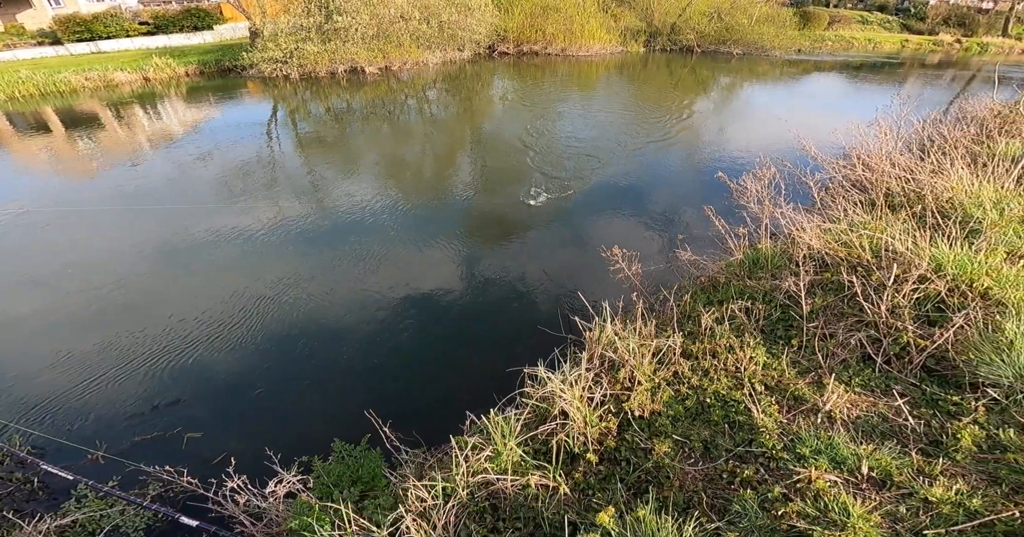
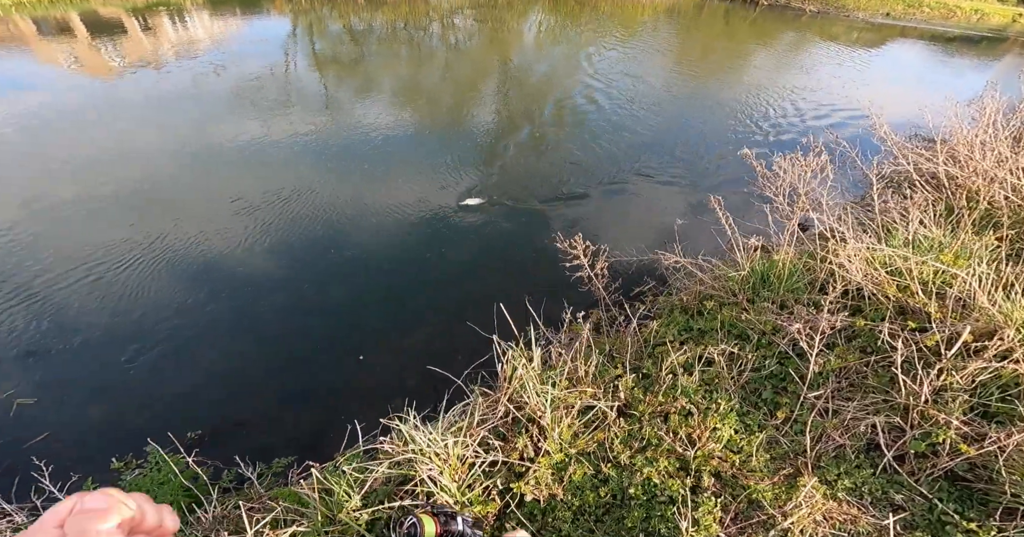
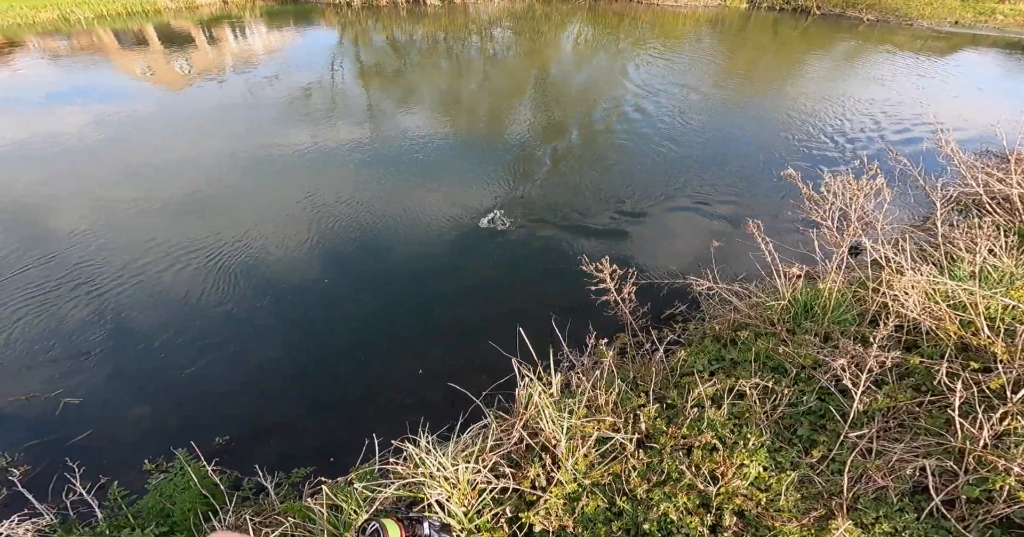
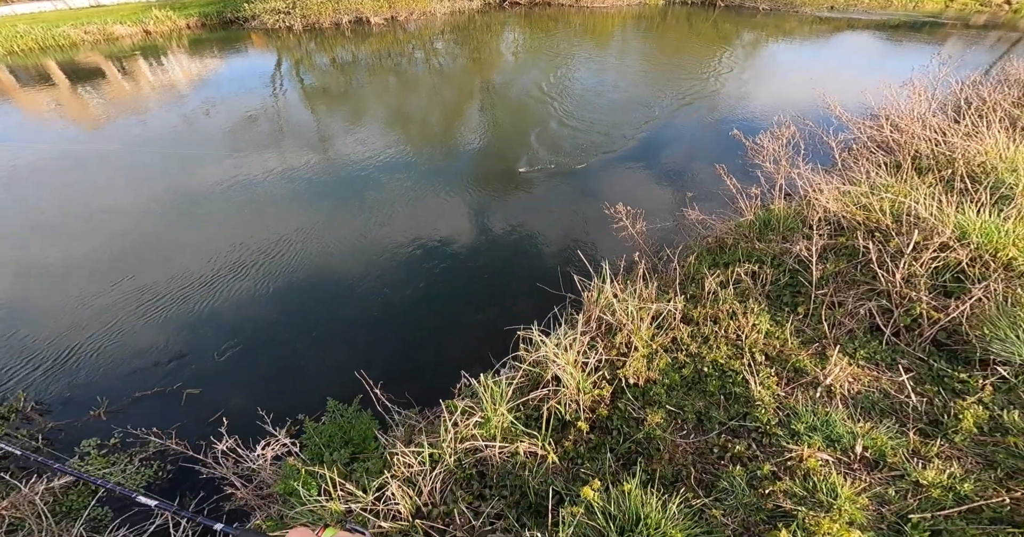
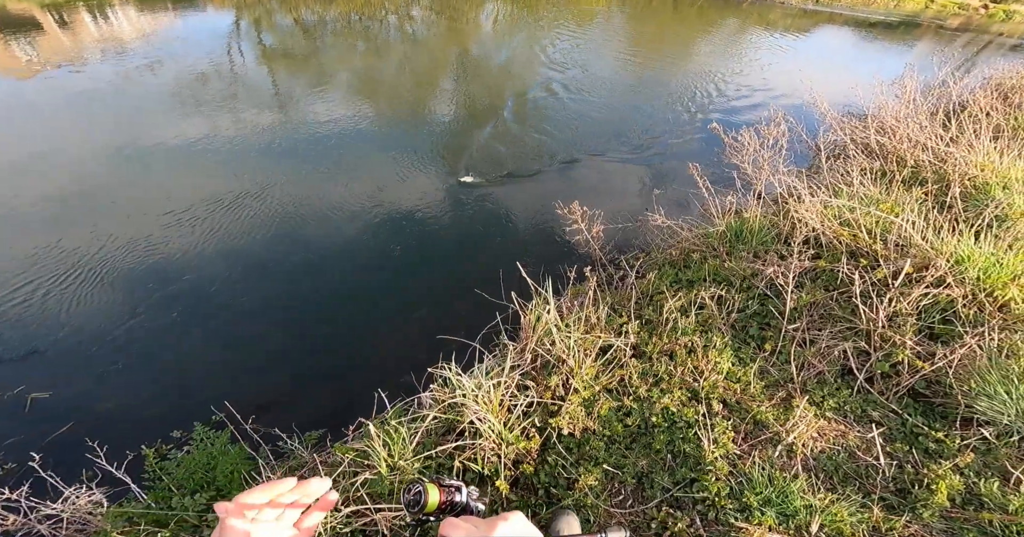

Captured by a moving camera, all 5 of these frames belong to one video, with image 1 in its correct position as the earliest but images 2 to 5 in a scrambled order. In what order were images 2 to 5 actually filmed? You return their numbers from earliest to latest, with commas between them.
4, 5, 2, 3
